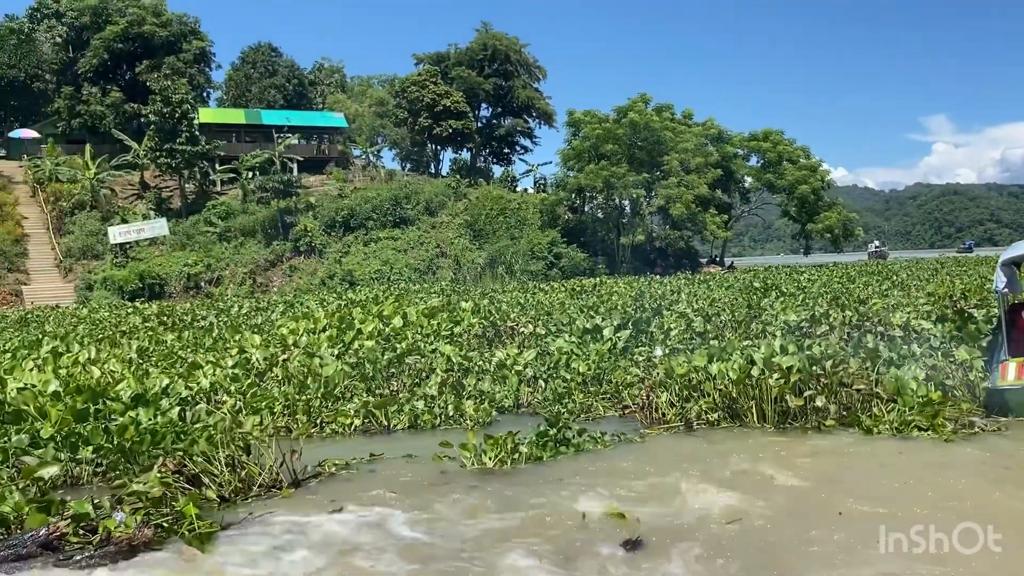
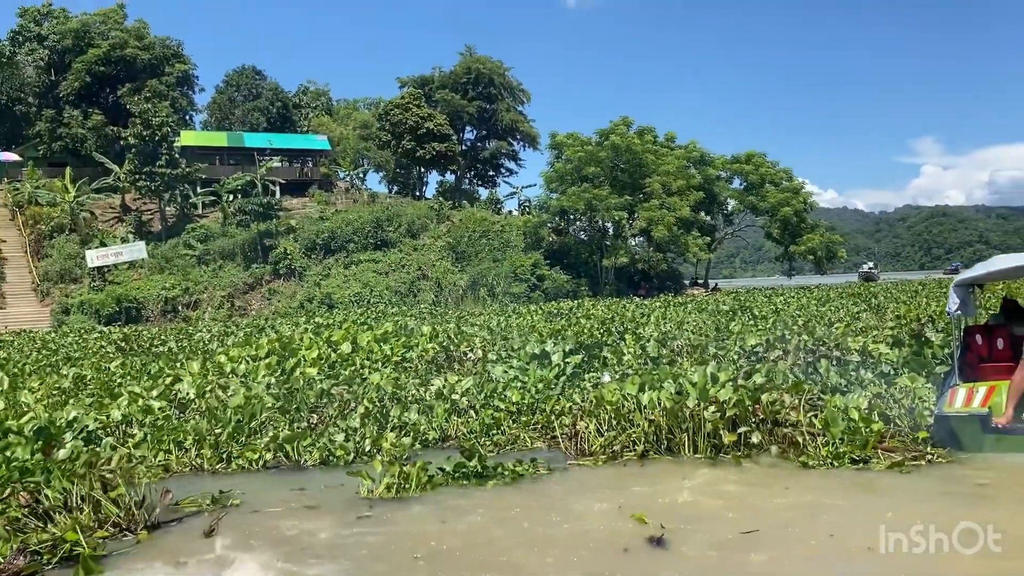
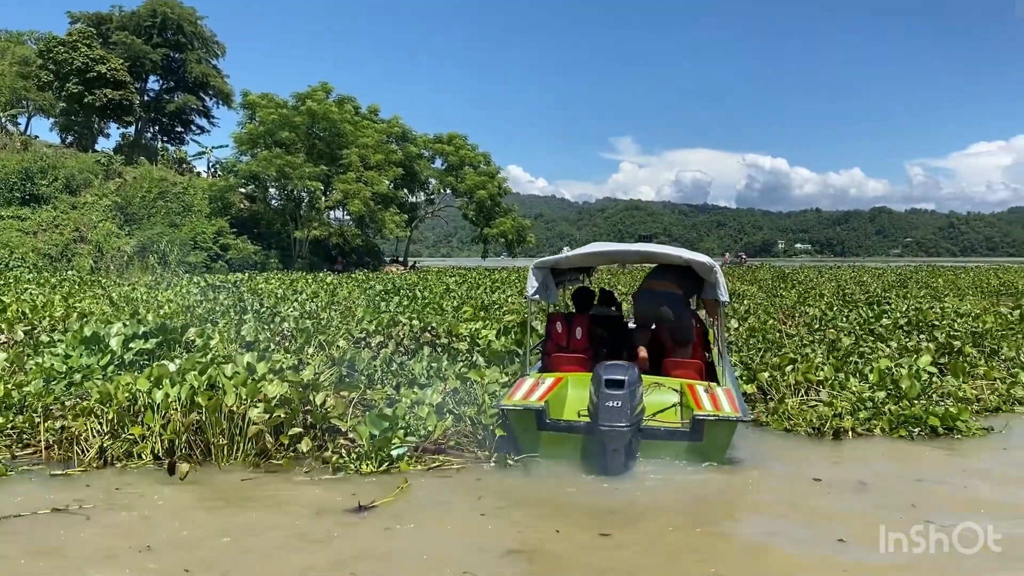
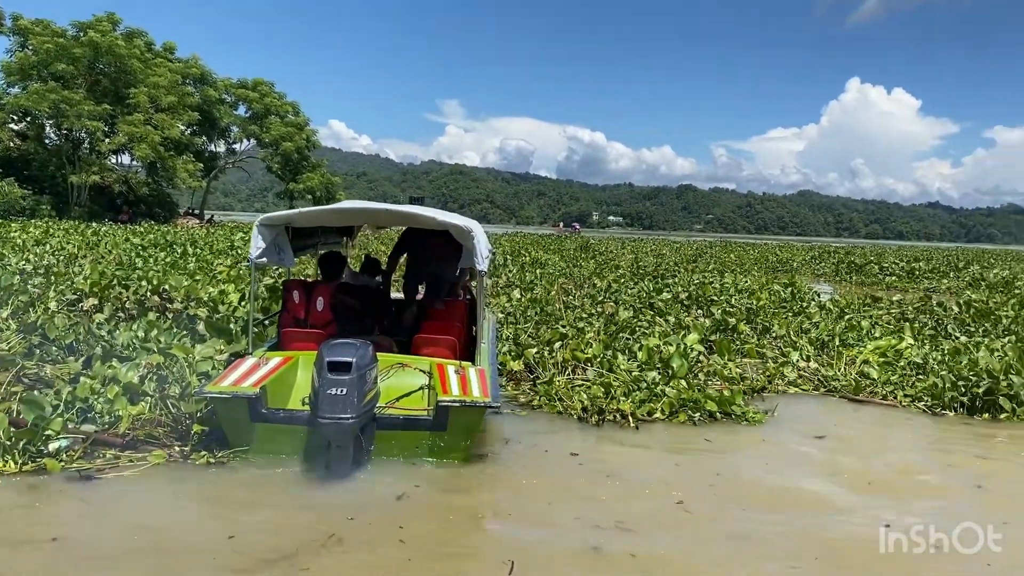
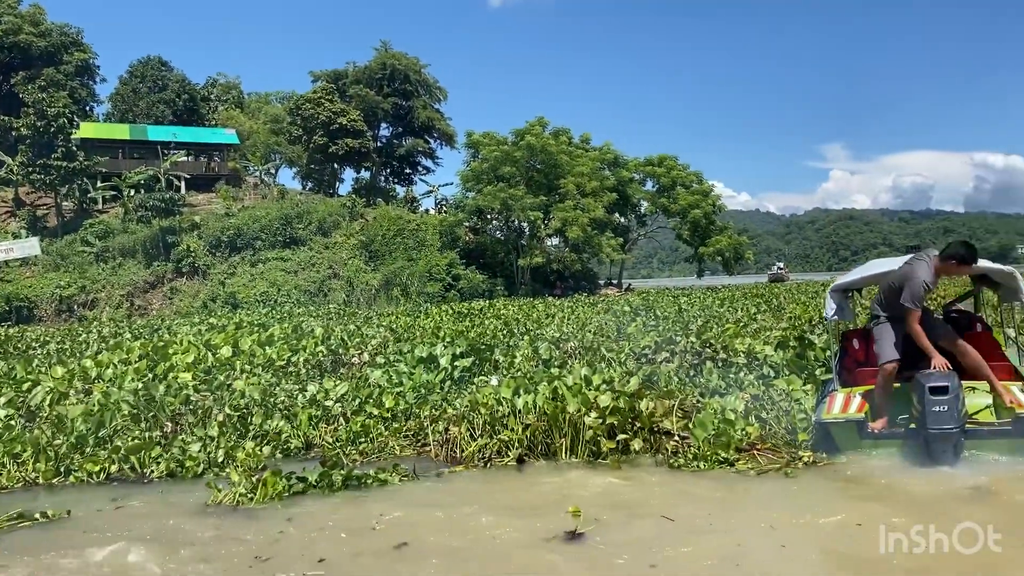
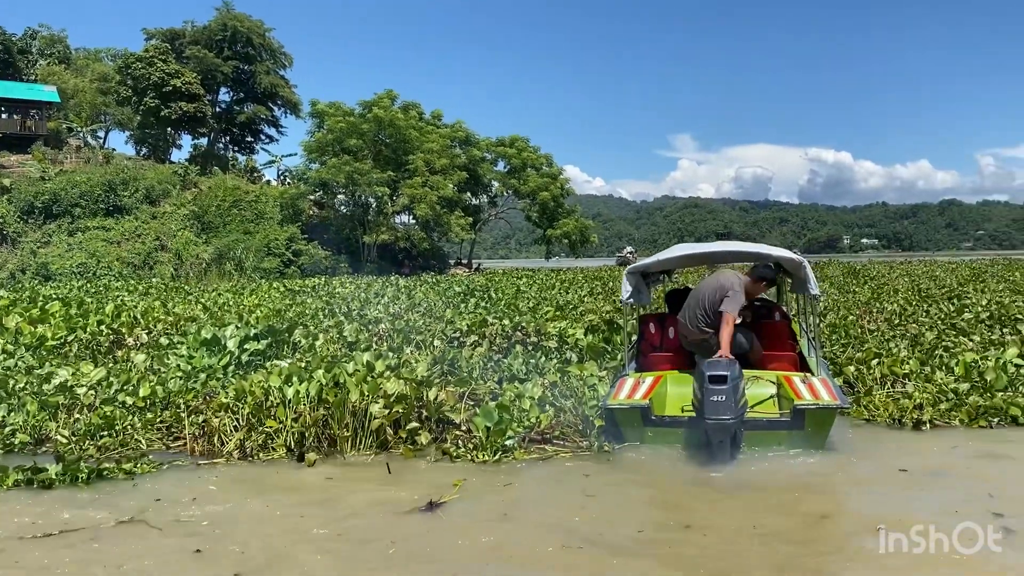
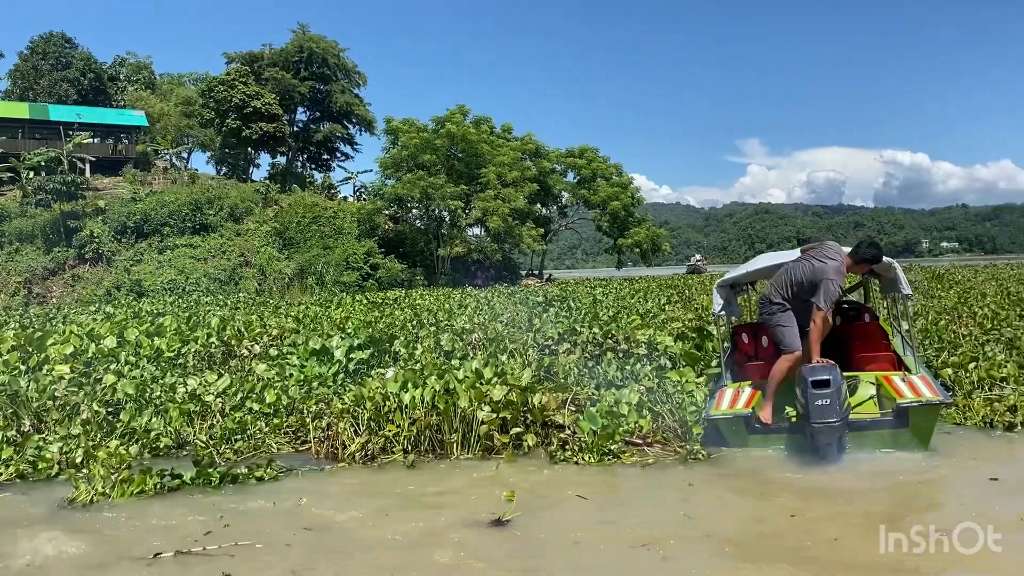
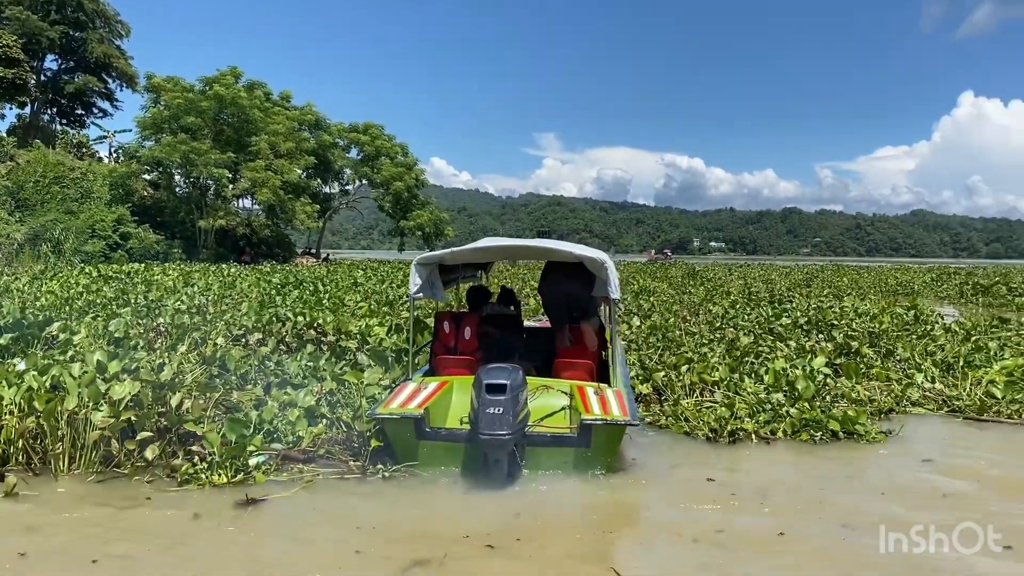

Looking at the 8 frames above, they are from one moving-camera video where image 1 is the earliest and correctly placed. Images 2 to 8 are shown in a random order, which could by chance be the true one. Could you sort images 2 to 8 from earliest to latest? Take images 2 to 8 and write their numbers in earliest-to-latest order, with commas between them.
2, 5, 7, 6, 3, 8, 4
